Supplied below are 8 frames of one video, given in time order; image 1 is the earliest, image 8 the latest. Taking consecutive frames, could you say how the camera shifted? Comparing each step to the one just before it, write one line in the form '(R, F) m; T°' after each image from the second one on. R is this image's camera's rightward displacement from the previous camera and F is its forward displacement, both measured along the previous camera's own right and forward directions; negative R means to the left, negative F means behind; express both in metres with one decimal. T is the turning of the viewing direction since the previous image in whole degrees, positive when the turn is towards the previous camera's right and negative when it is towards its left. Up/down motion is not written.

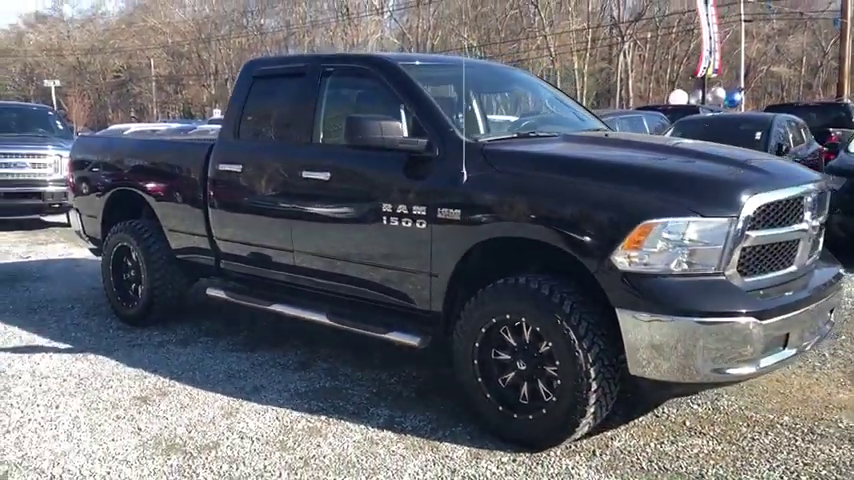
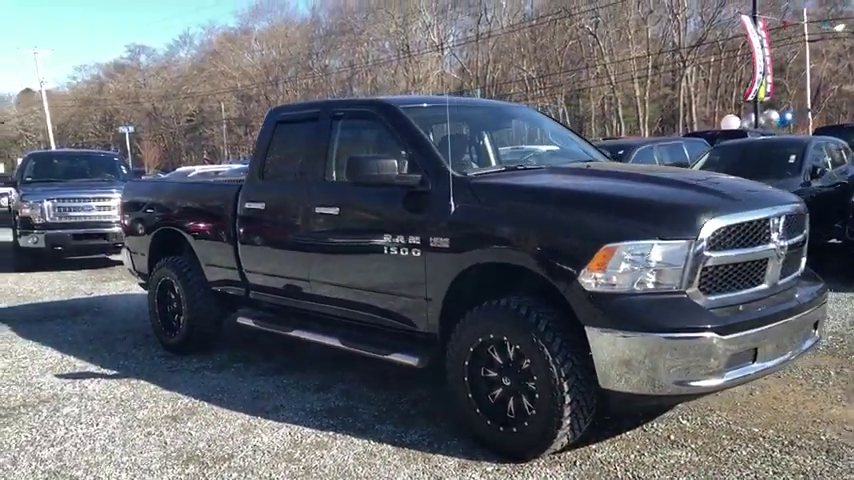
(+0.4, -0.4) m; -5°
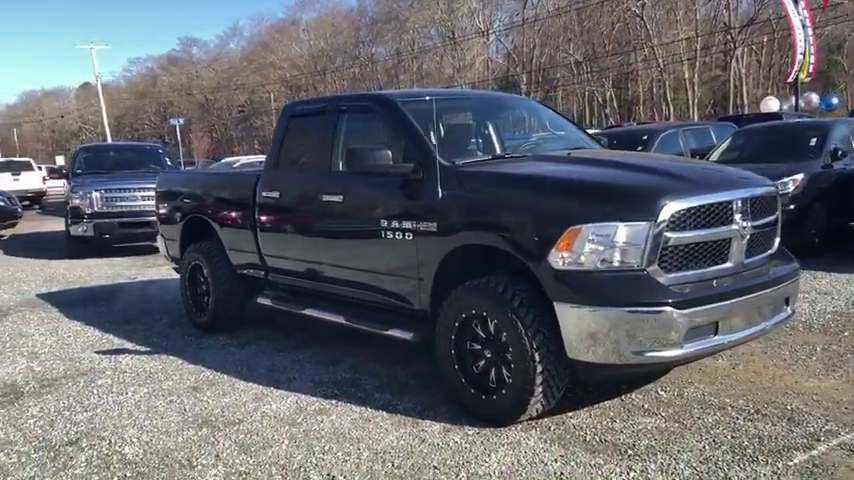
(+0.4, -0.4) m; -4°
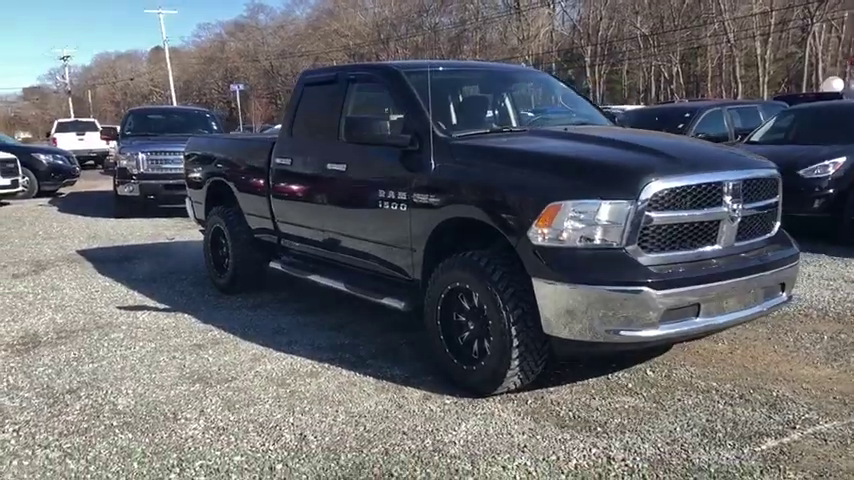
(+0.4, 0.0) m; -4°
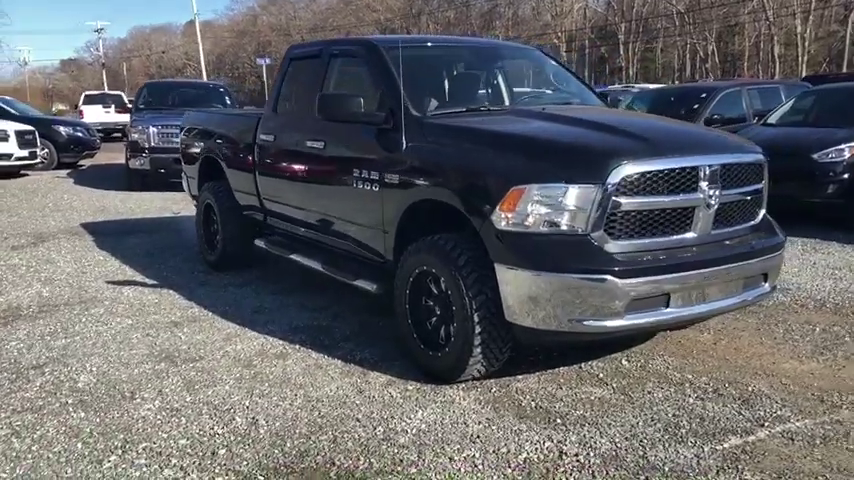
(+0.4, +0.1) m; -2°
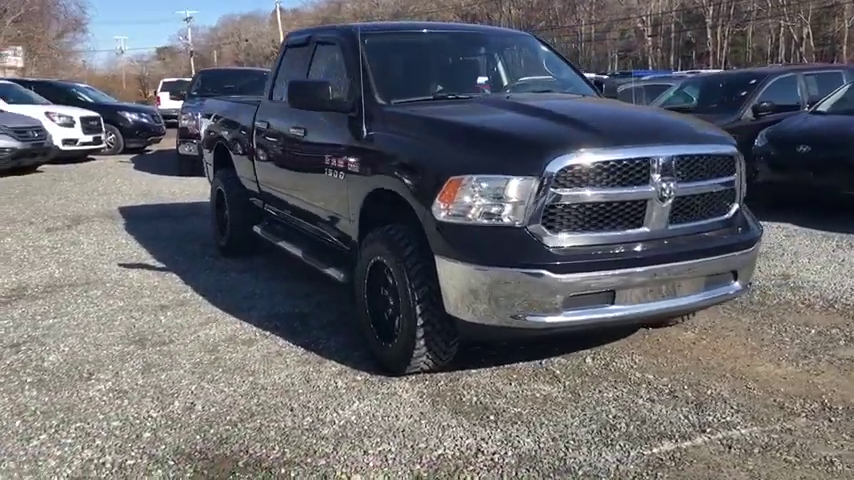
(+0.7, +0.1) m; -6°
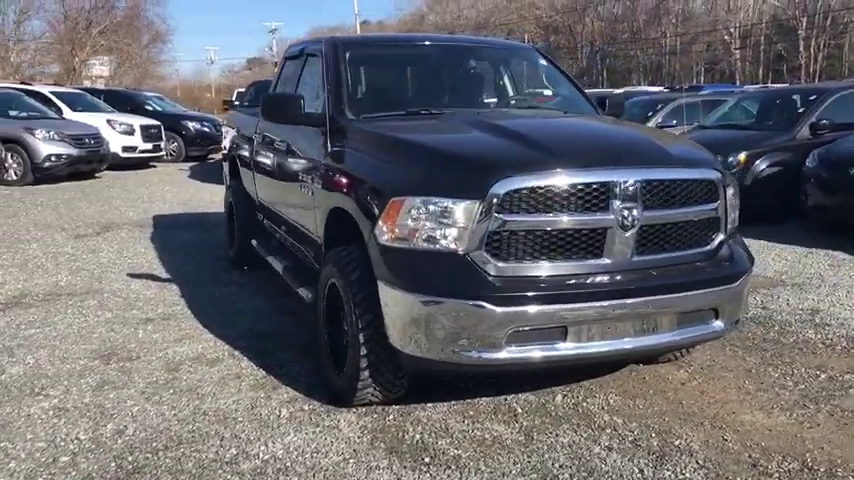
(+0.7, +0.3) m; -6°
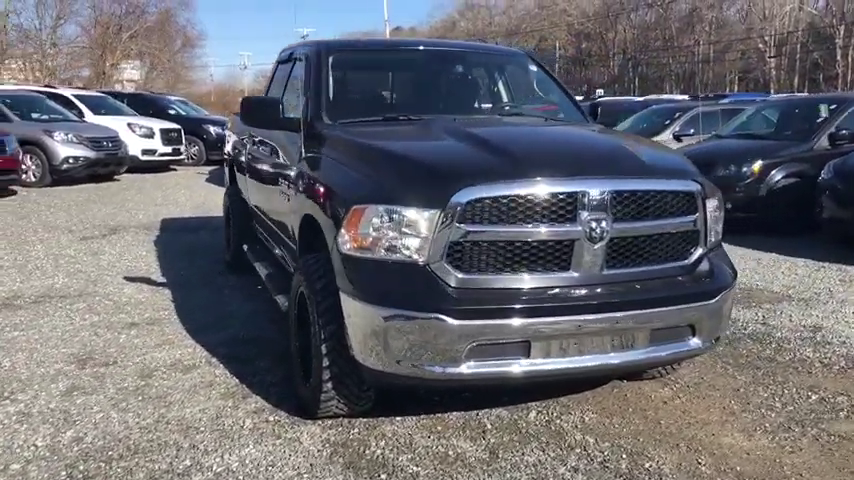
(+0.3, +0.1) m; -2°
